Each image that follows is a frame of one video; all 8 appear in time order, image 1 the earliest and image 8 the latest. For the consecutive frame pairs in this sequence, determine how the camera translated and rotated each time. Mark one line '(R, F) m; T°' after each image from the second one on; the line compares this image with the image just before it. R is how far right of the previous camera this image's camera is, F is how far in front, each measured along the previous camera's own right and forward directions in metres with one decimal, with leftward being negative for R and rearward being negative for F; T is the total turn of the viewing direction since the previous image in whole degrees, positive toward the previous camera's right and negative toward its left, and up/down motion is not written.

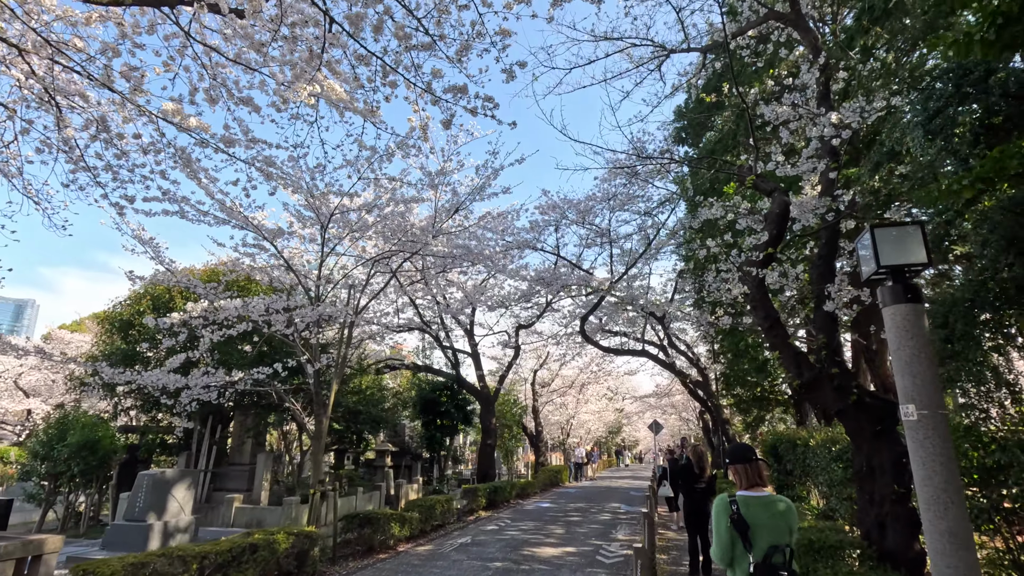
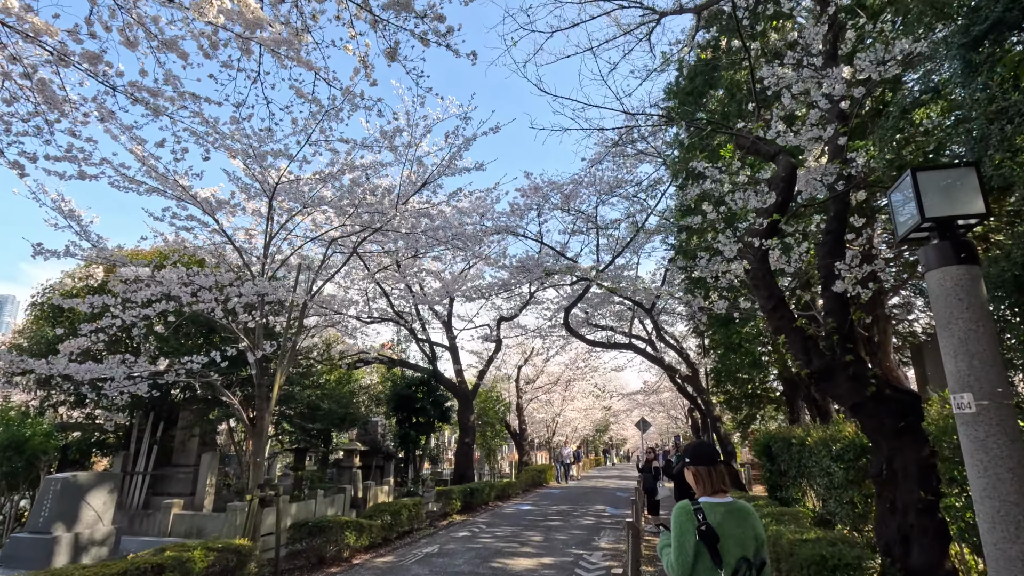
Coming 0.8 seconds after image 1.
(+0.3, +0.9) m; +1°
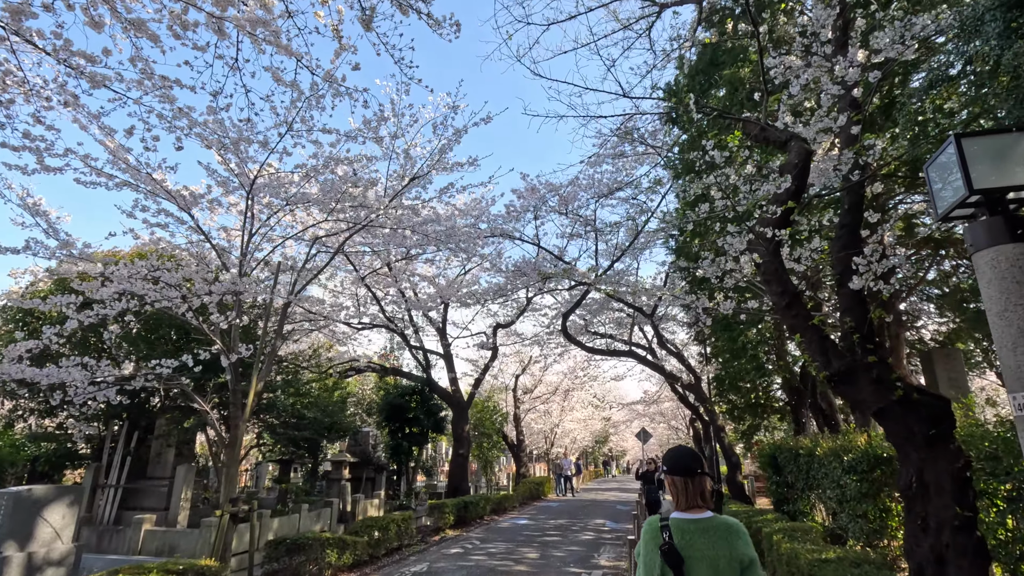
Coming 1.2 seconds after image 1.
(+0.1, +0.5) m; 0°
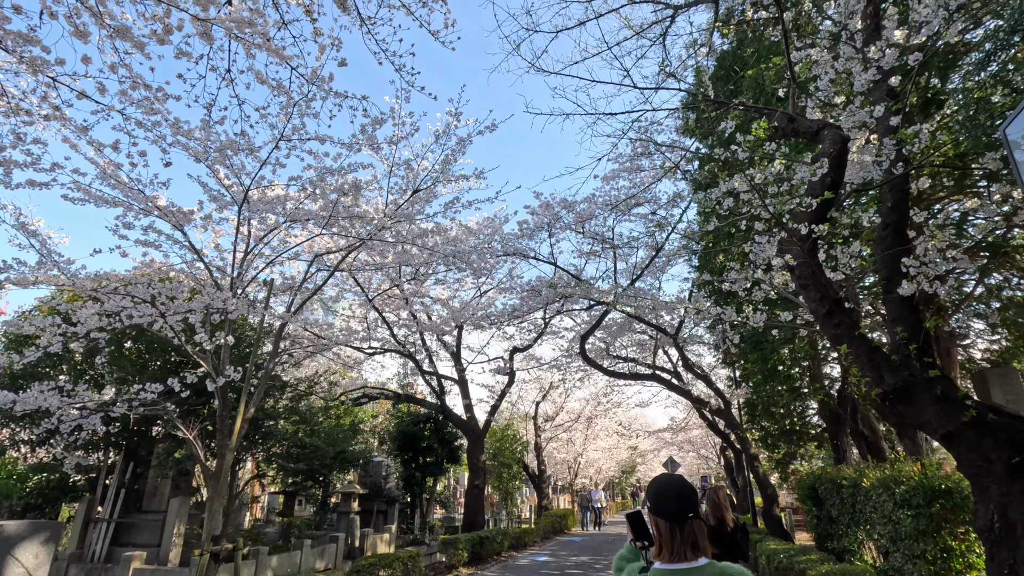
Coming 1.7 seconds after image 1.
(+0.2, +0.5) m; -2°
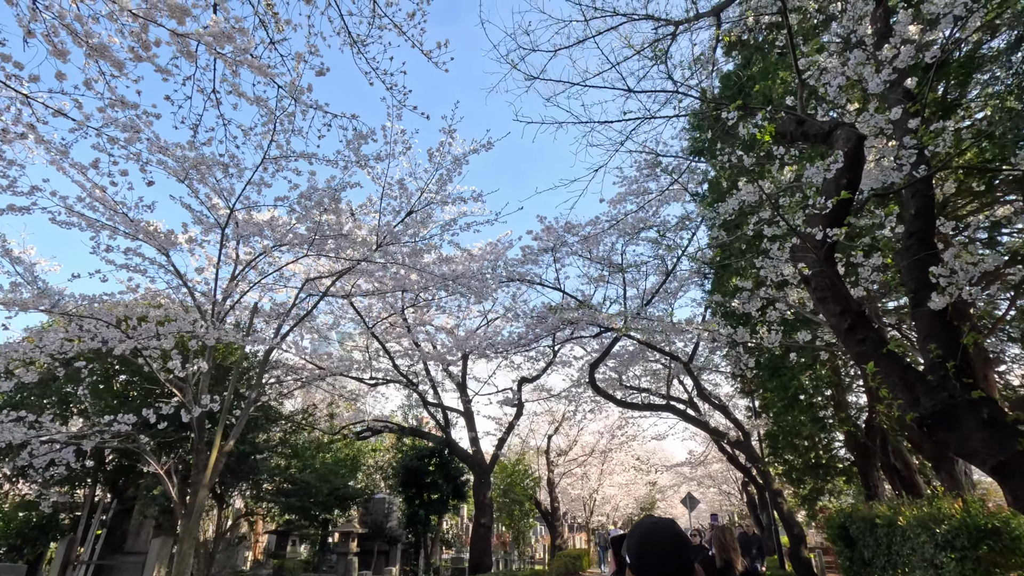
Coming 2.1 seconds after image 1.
(+0.2, +0.4) m; -2°
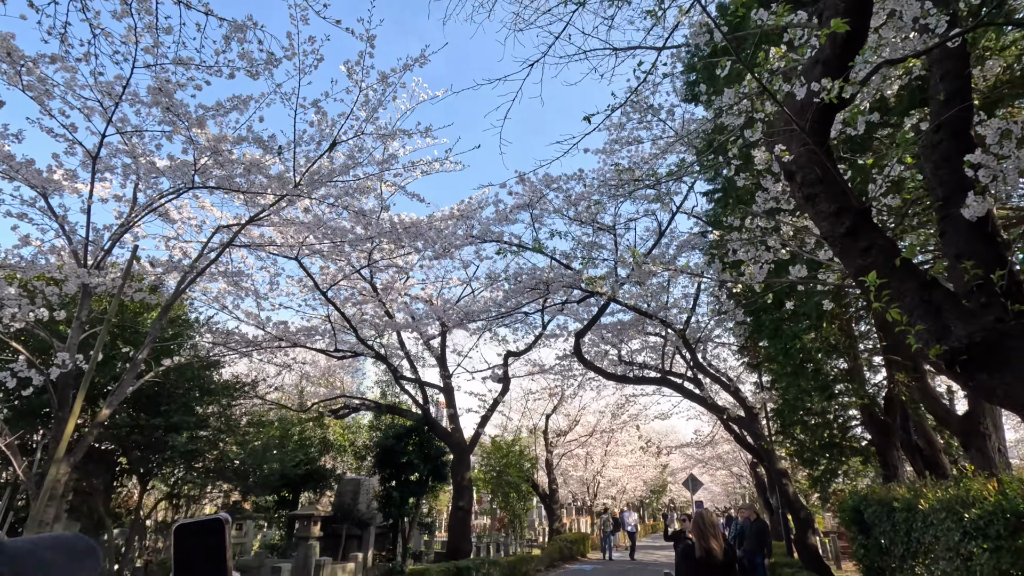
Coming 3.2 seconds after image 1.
(+0.8, +1.1) m; -2°
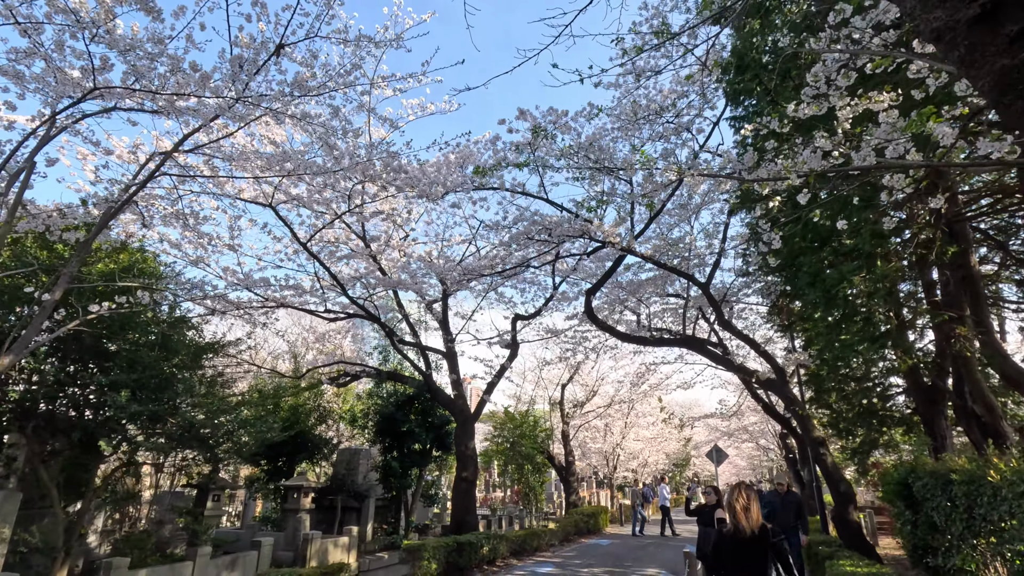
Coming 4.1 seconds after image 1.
(+0.4, +1.1) m; -2°
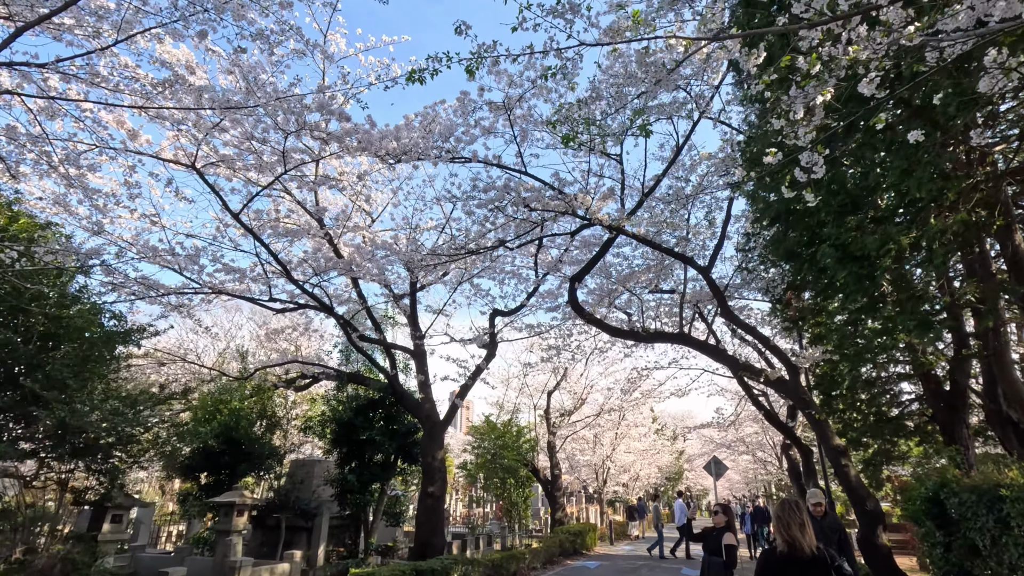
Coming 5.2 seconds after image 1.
(+0.3, +1.3) m; +1°
